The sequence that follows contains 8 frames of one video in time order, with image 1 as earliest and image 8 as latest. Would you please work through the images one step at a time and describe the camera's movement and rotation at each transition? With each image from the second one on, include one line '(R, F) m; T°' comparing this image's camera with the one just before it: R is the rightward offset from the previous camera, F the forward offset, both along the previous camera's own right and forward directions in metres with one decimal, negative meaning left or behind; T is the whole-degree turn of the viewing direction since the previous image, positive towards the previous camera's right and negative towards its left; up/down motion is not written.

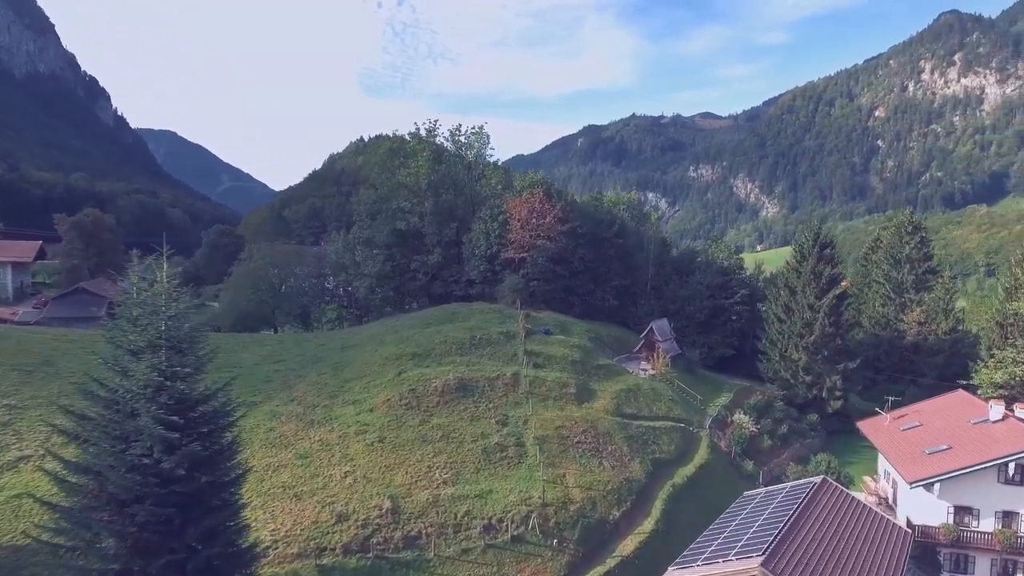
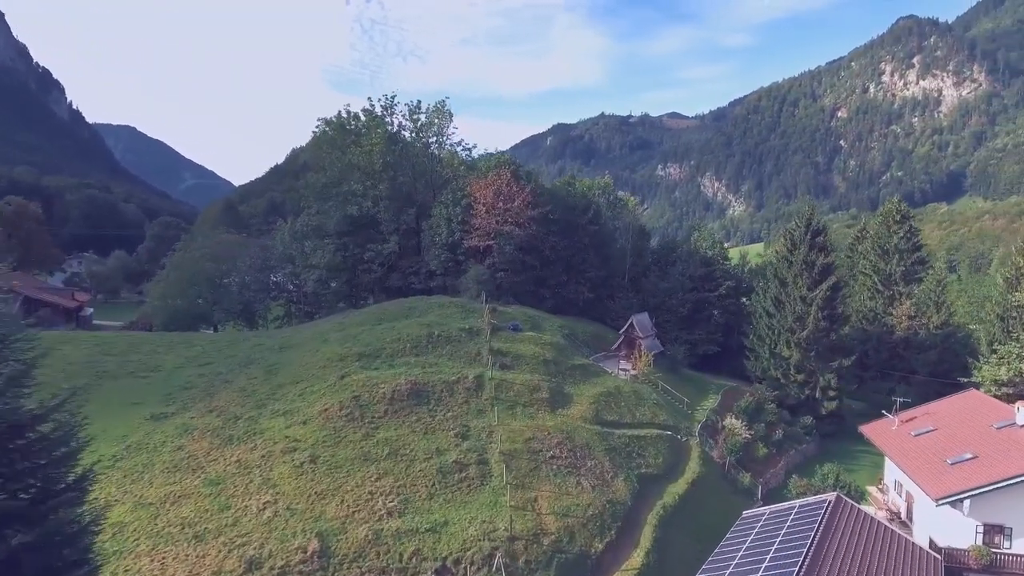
(+0.5, +7.6) m; +3°
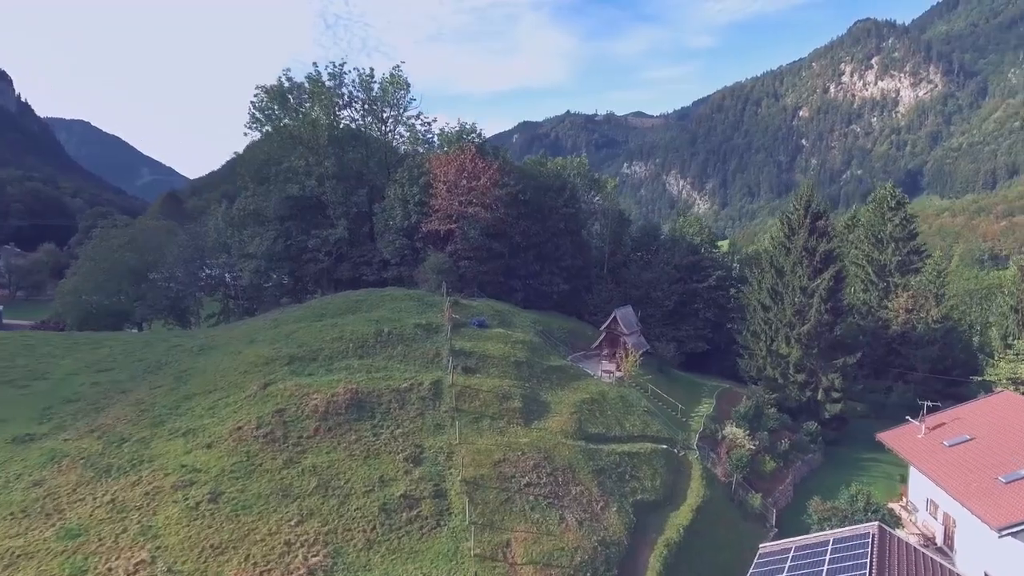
(+0.1, +8.4) m; +3°
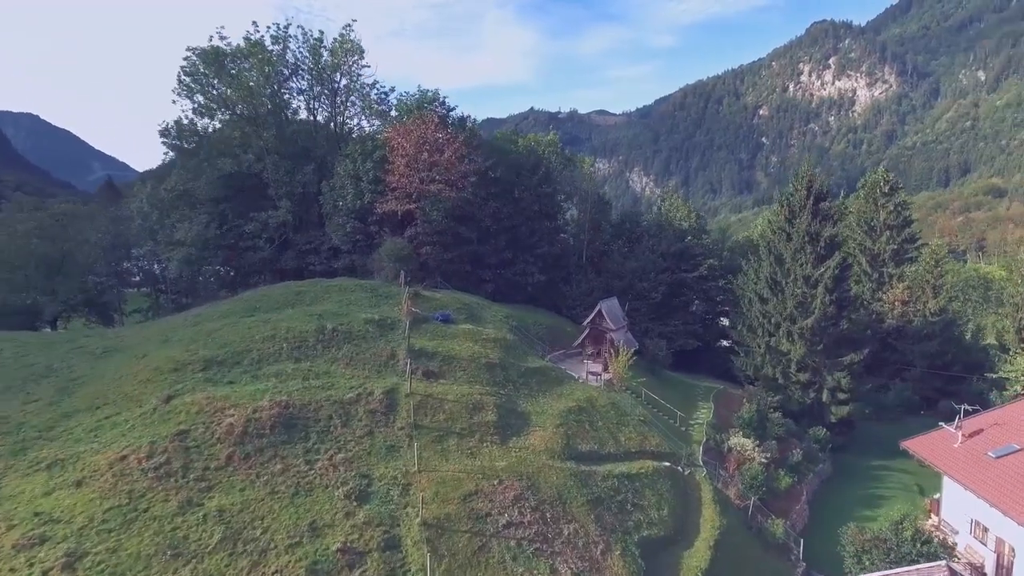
(-0.4, +7.4) m; +3°
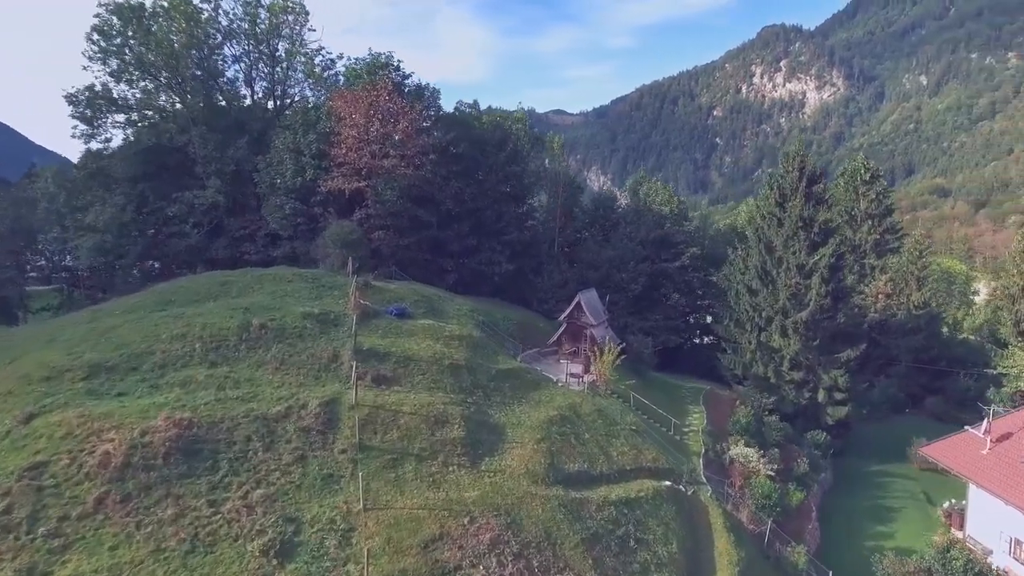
(-0.5, +6.1) m; +4°
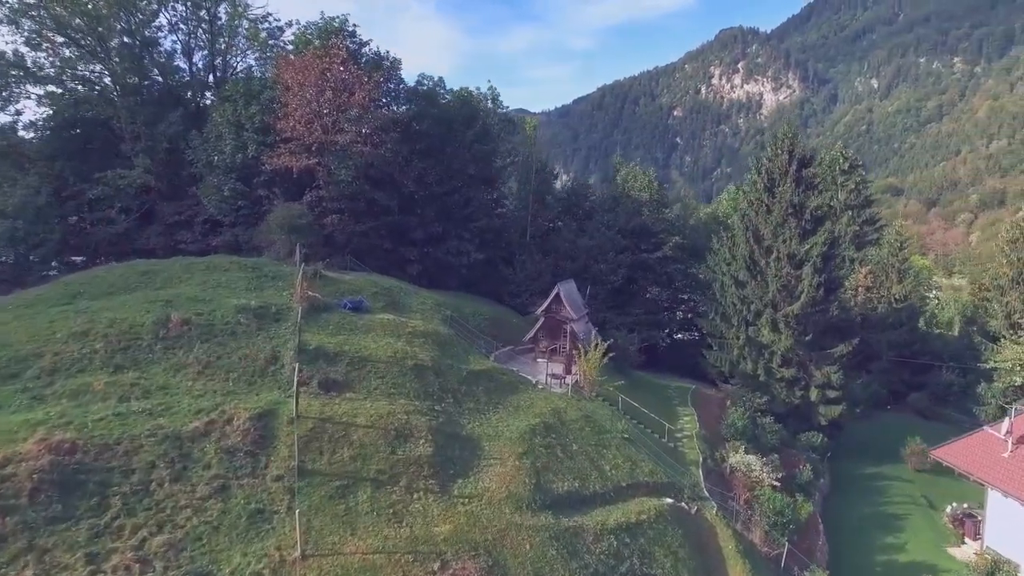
(-0.5, +4.4) m; +3°
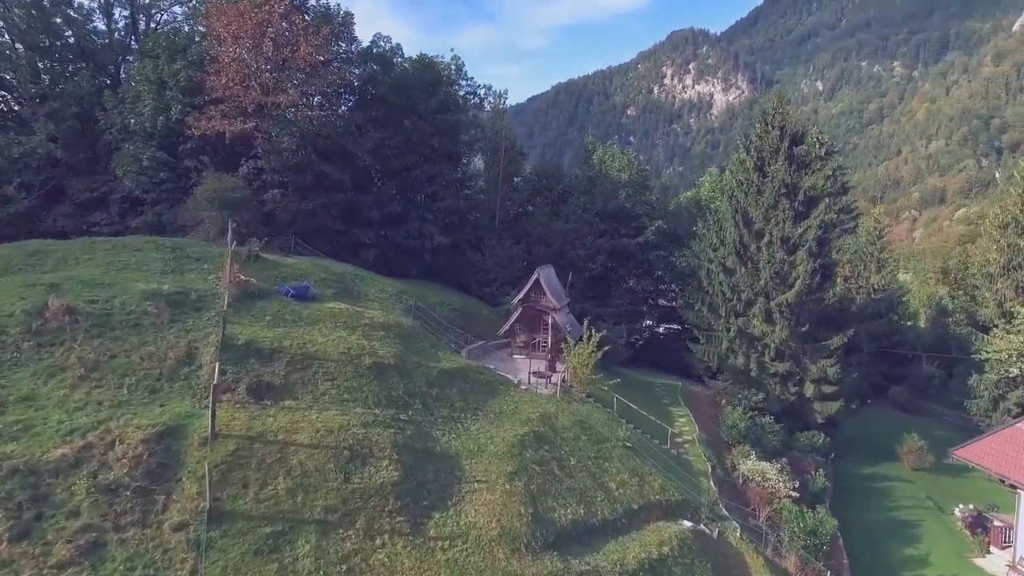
(-0.9, +4.9) m; +4°
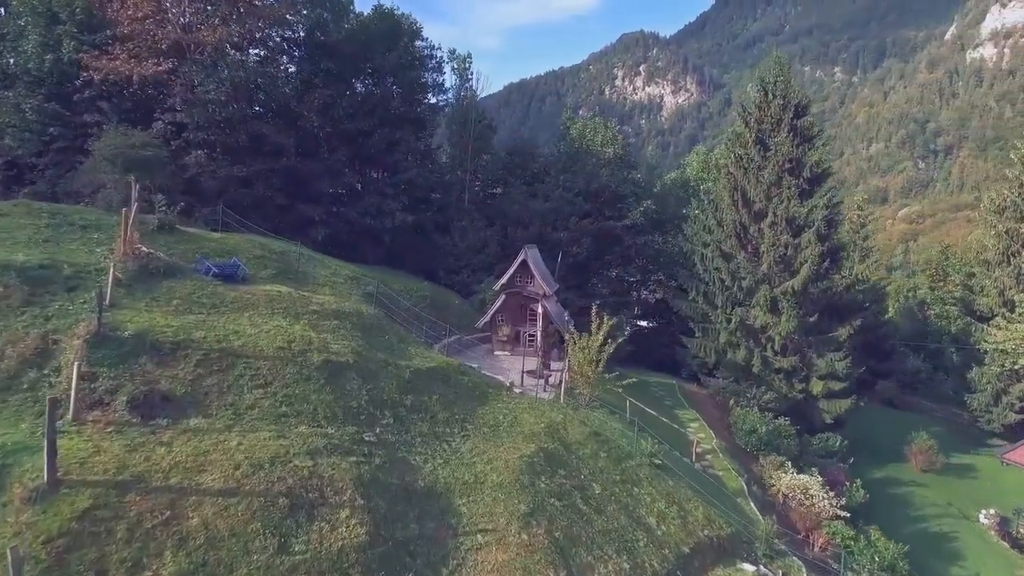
(-1.3, +5.5) m; +4°
